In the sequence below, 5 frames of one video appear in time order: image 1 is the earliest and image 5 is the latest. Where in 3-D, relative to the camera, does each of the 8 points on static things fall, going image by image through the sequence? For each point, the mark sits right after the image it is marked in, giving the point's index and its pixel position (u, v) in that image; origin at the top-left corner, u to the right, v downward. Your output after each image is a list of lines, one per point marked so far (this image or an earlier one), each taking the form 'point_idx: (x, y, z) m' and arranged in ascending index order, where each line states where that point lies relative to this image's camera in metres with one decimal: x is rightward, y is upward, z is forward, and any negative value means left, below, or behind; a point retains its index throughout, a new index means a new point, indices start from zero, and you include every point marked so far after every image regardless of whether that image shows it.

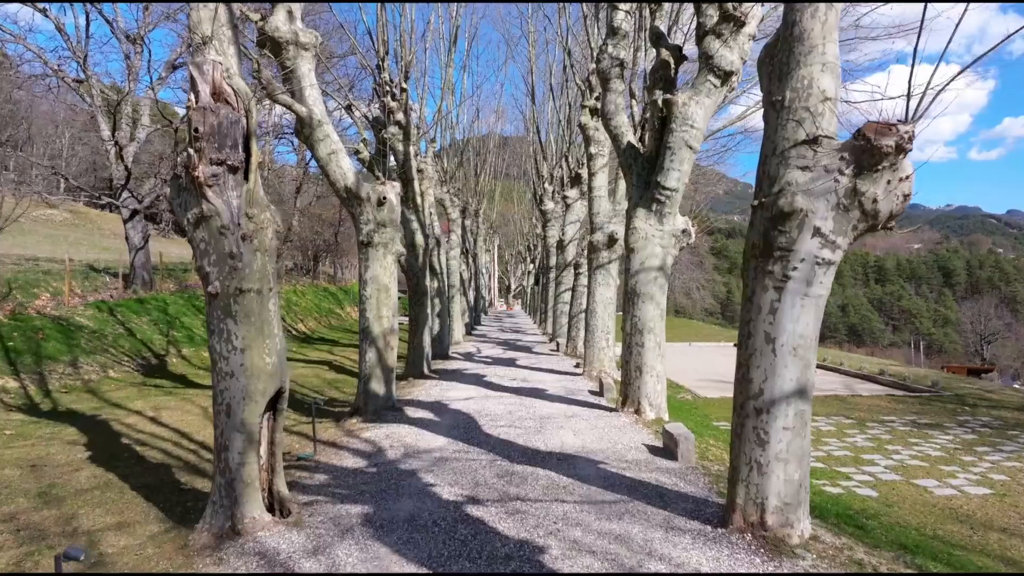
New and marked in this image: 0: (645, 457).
0: (+1.4, -1.8, +6.6) m
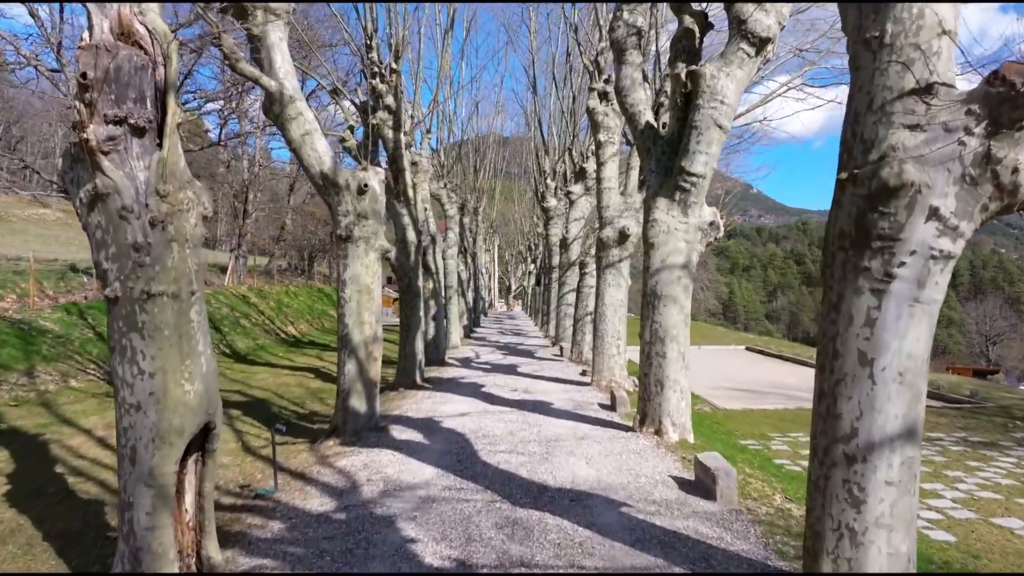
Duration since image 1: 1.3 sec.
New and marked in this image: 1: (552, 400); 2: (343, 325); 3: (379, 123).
0: (+1.4, -1.8, +5.5) m
1: (+0.7, -1.8, +10.3) m
2: (-2.0, -0.5, +7.7) m
3: (-2.4, +3.0, +11.7) m
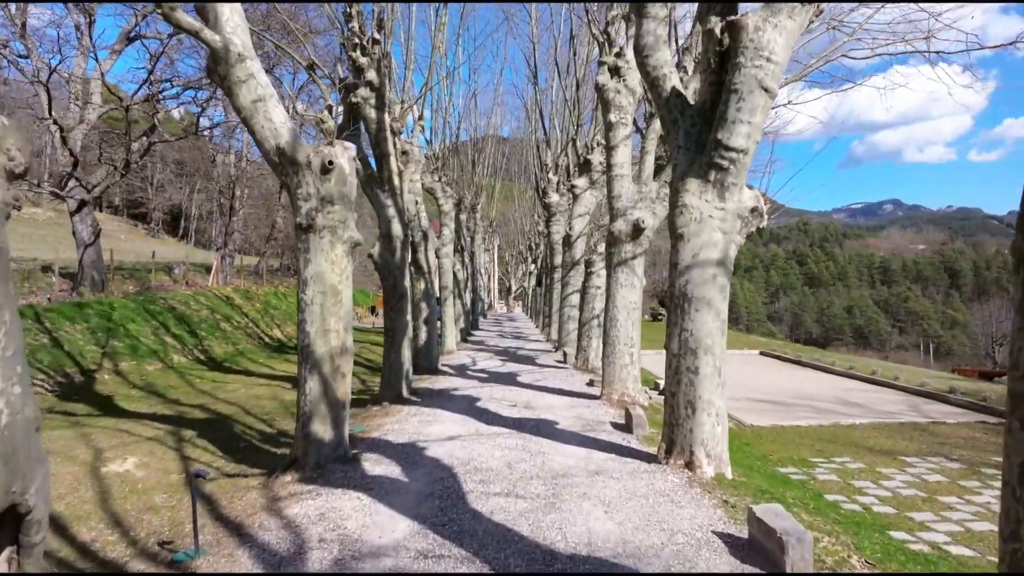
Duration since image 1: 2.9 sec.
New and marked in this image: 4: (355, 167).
0: (+1.4, -1.8, +4.1) m
1: (+0.6, -1.8, +8.9) m
2: (-2.1, -0.5, +6.3) m
3: (-2.5, +3.0, +10.3) m
4: (-1.6, +1.2, +6.5) m
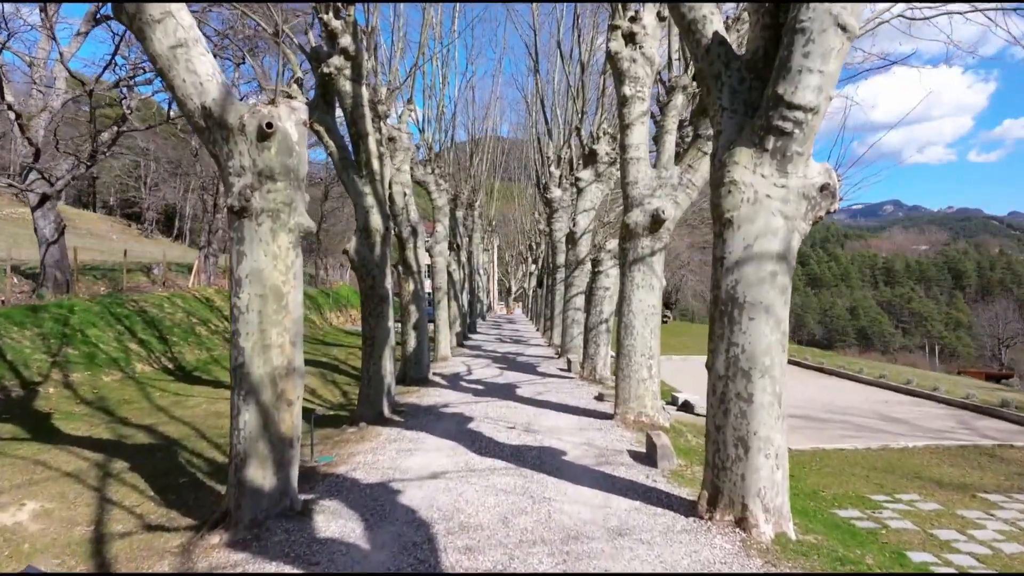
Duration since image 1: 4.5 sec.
0: (+1.4, -1.8, +2.6) m
1: (+0.6, -1.9, +7.5) m
2: (-2.1, -0.5, +4.8) m
3: (-2.5, +3.0, +8.8) m
4: (-1.7, +1.2, +5.1) m
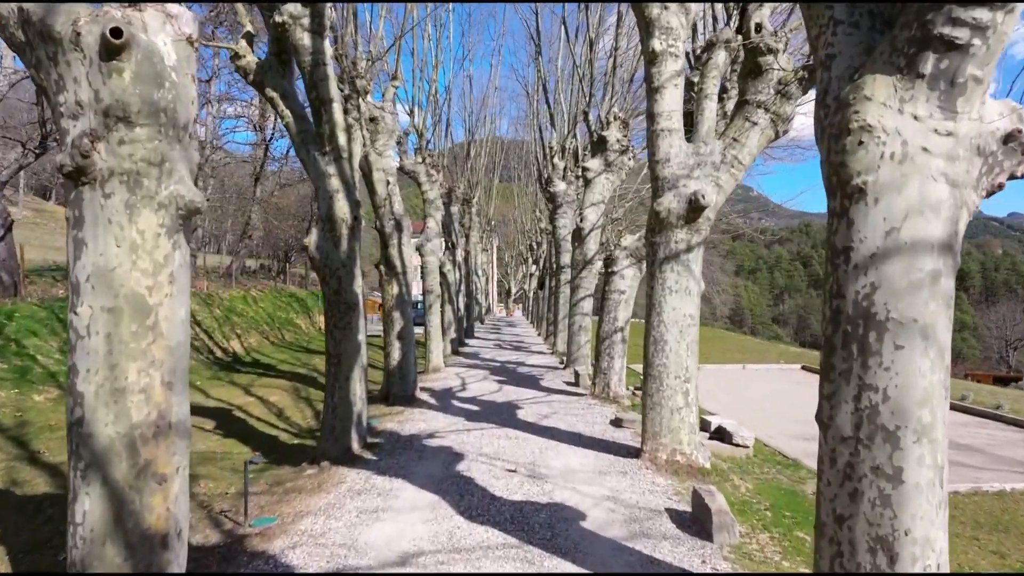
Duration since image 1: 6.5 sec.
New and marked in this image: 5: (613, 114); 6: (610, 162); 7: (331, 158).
0: (+1.4, -1.8, +0.8) m
1: (+0.6, -1.9, +5.6) m
2: (-2.1, -0.5, +3.0) m
3: (-2.5, +3.0, +7.0) m
4: (-1.6, +1.2, +3.3) m
5: (+2.3, +3.9, +14.0) m
6: (+2.3, +2.9, +14.4) m
7: (-2.1, +1.5, +7.6) m
